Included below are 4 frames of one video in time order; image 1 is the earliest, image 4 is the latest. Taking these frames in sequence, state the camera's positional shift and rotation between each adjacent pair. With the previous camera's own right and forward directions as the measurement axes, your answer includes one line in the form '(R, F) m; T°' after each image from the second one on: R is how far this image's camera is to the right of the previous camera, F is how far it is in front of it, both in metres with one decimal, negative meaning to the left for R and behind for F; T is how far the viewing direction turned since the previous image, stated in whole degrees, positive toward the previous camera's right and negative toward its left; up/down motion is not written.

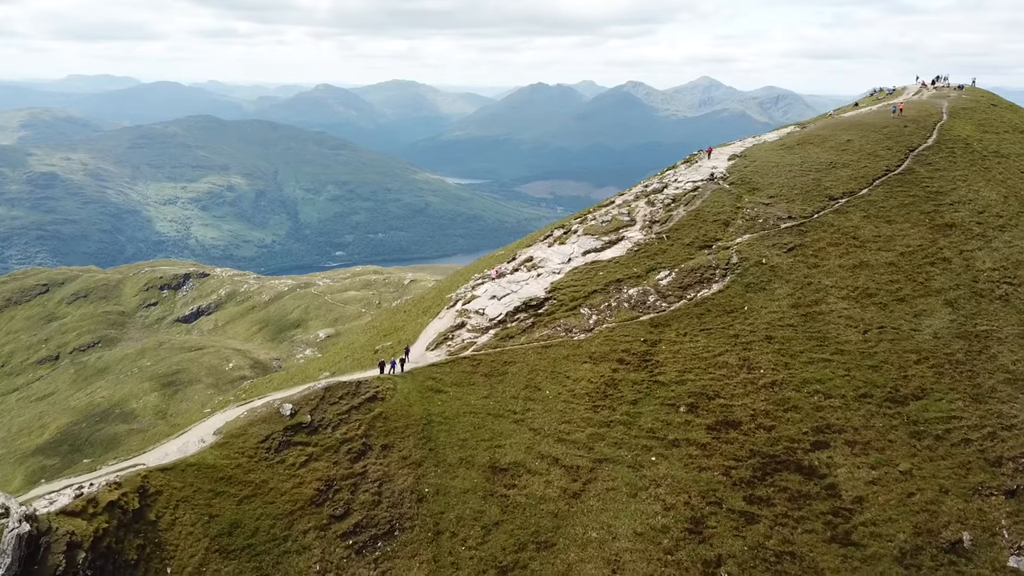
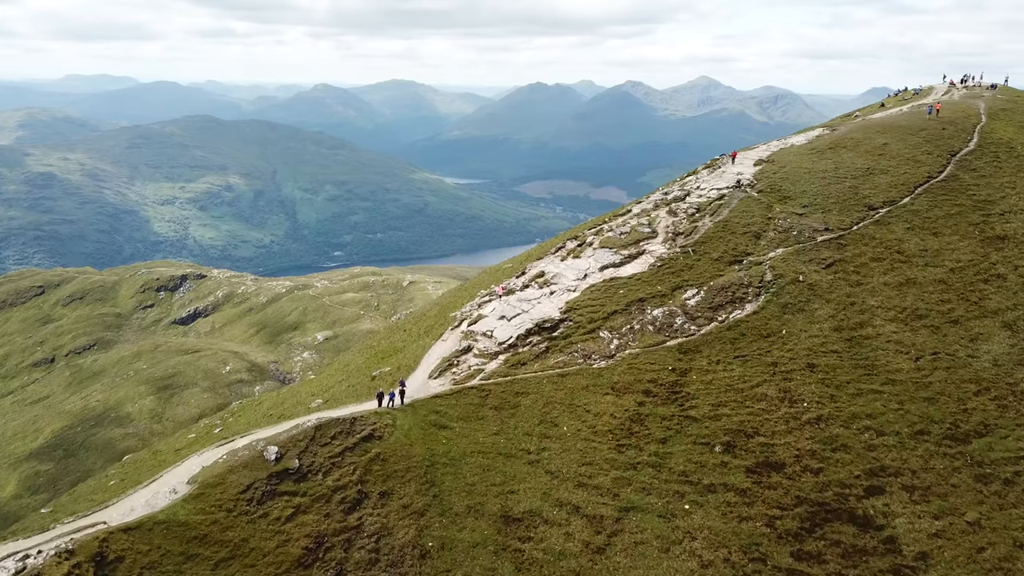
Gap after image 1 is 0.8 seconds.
(-0.7, +5.3) m; 0°
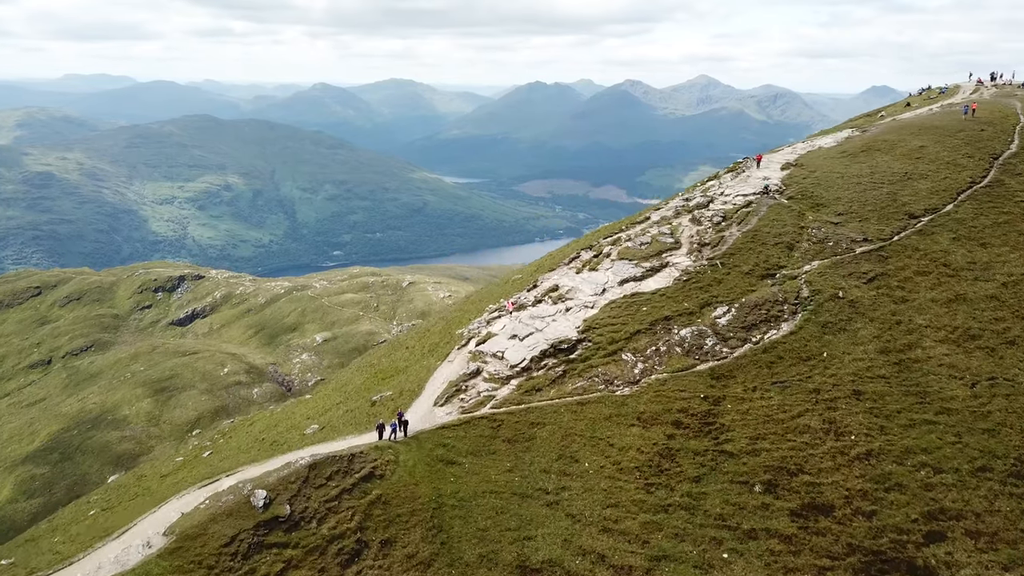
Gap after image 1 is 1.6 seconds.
(-0.7, +4.4) m; 0°
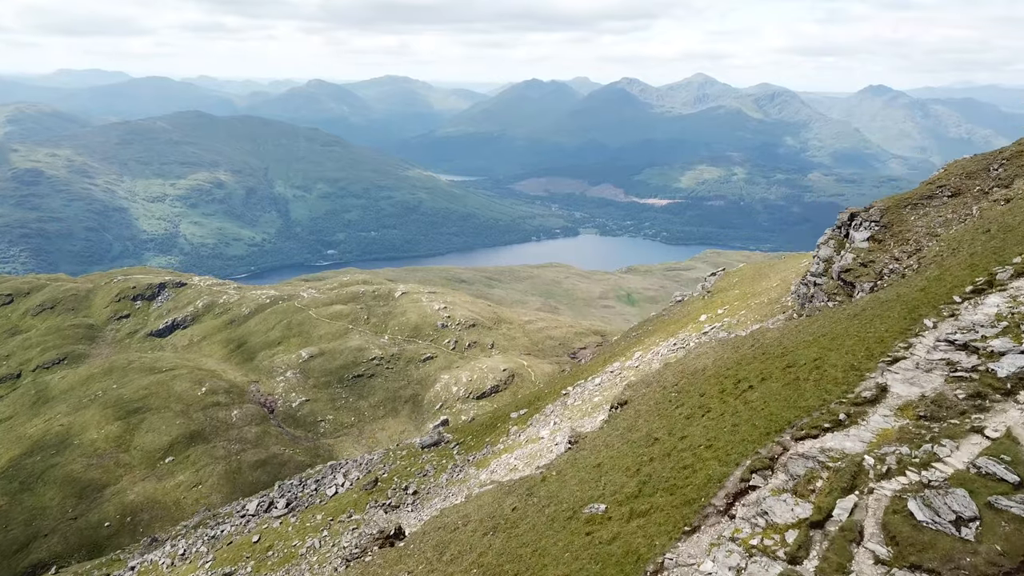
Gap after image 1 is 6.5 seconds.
(-2.4, +33.2) m; 0°
